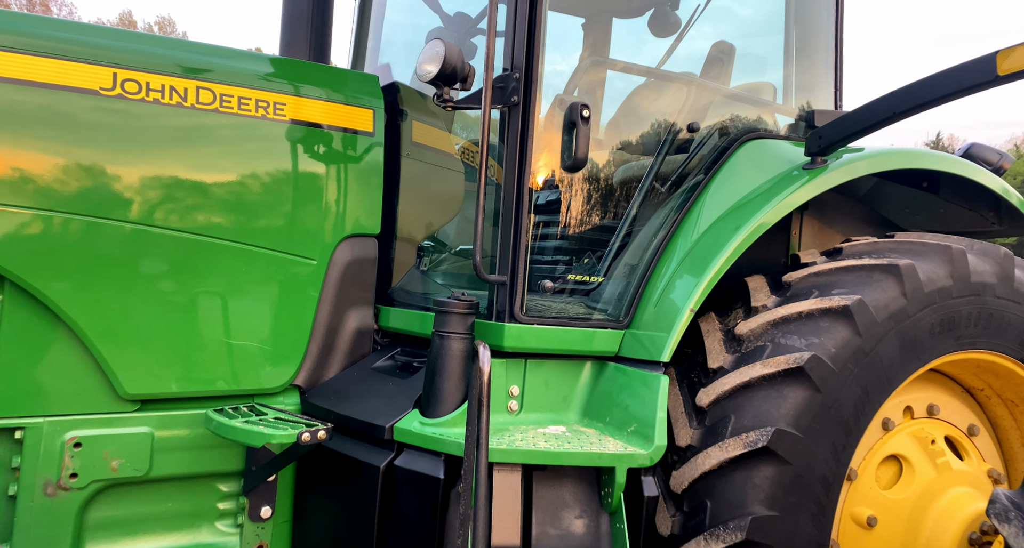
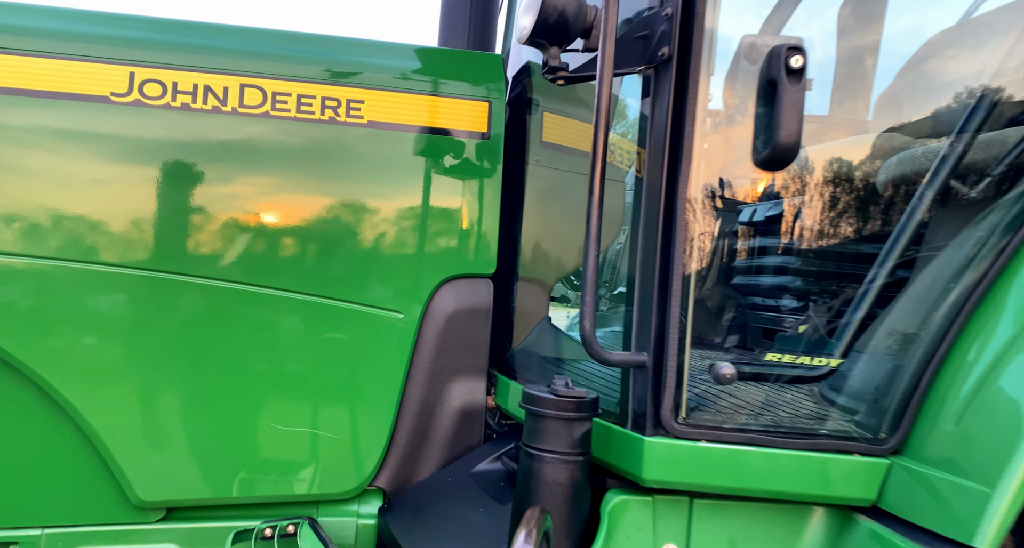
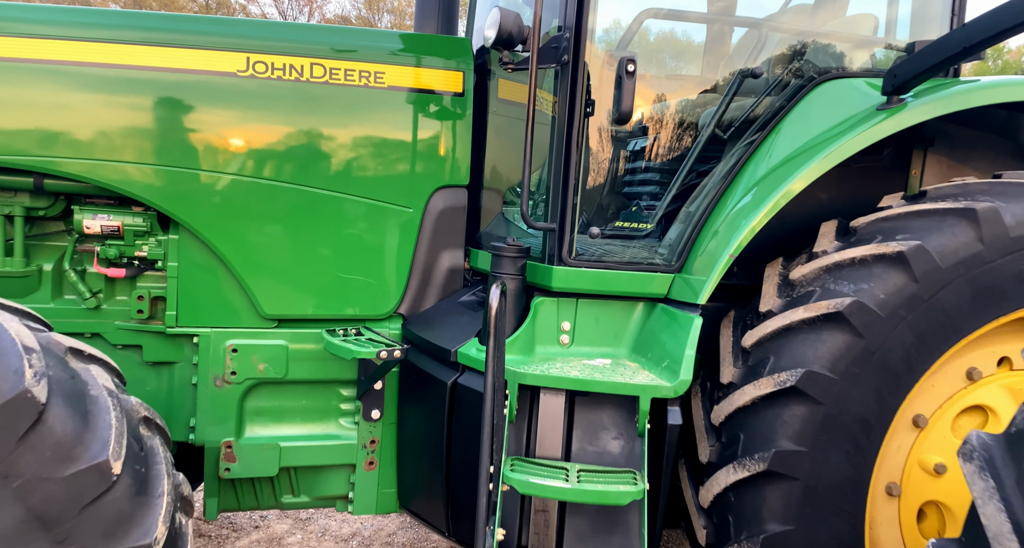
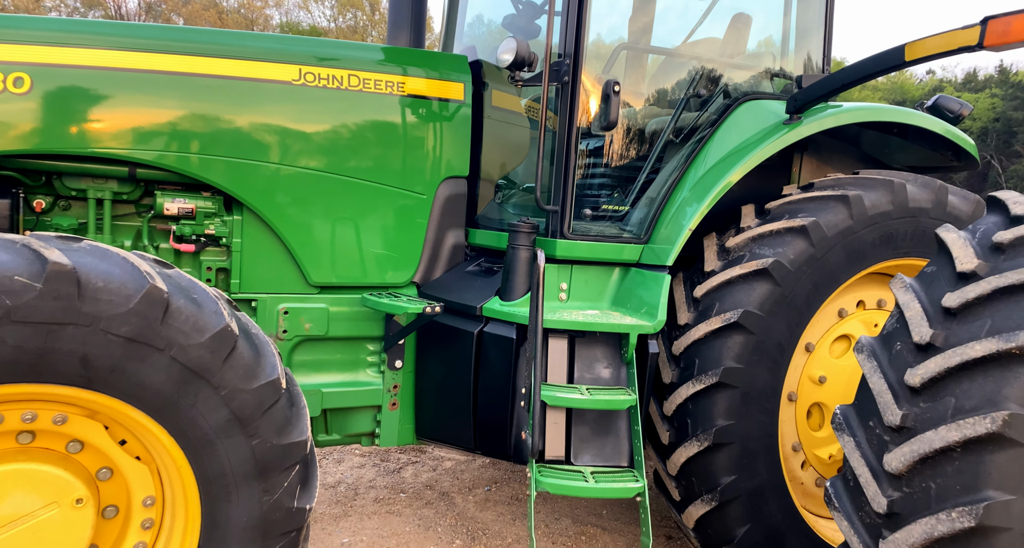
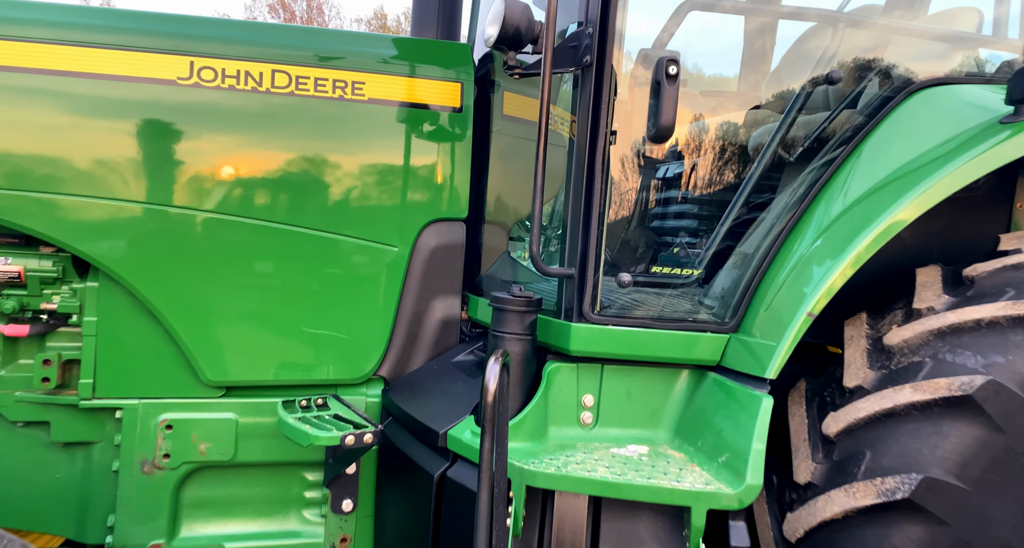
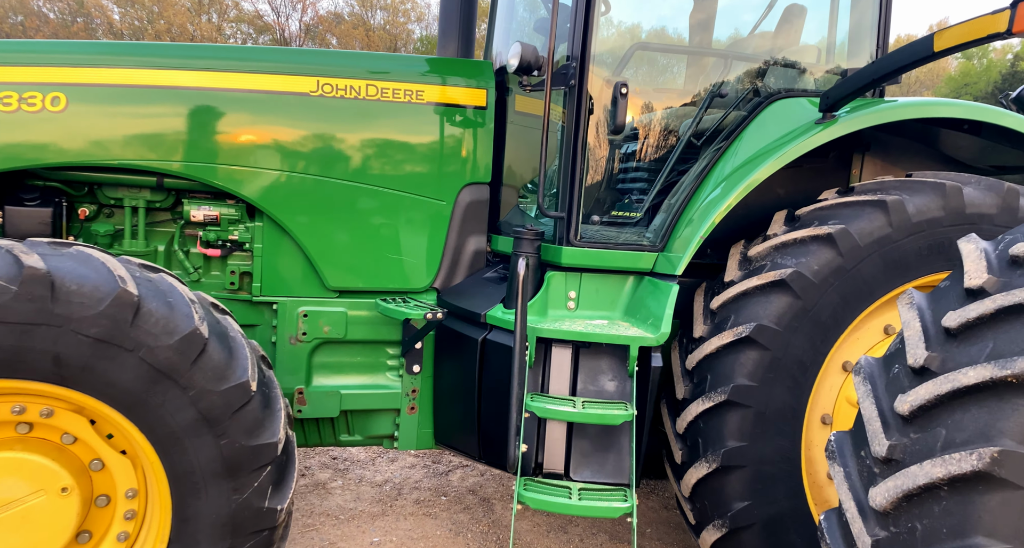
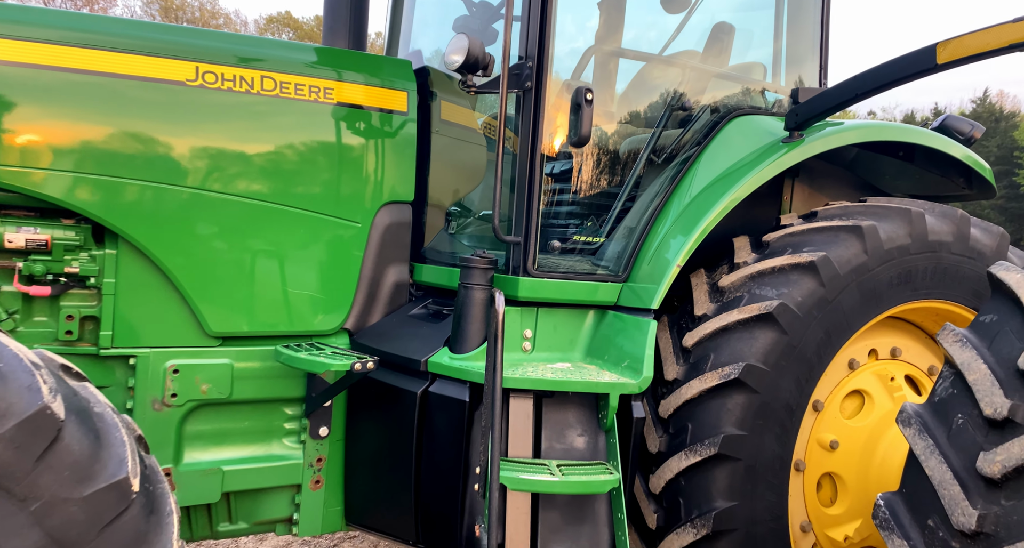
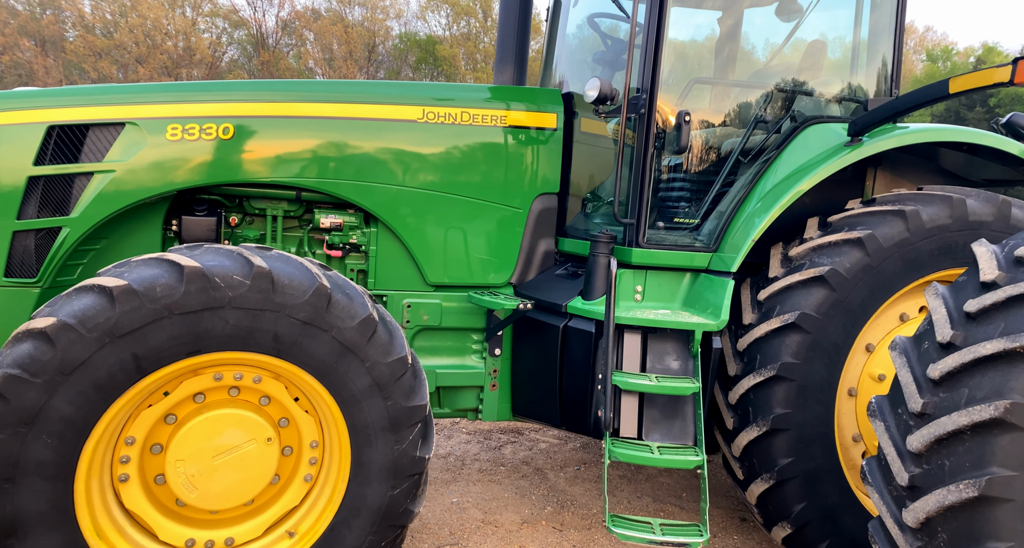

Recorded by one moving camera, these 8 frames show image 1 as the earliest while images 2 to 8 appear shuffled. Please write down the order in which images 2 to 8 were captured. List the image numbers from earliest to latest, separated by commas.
7, 4, 8, 6, 3, 5, 2
